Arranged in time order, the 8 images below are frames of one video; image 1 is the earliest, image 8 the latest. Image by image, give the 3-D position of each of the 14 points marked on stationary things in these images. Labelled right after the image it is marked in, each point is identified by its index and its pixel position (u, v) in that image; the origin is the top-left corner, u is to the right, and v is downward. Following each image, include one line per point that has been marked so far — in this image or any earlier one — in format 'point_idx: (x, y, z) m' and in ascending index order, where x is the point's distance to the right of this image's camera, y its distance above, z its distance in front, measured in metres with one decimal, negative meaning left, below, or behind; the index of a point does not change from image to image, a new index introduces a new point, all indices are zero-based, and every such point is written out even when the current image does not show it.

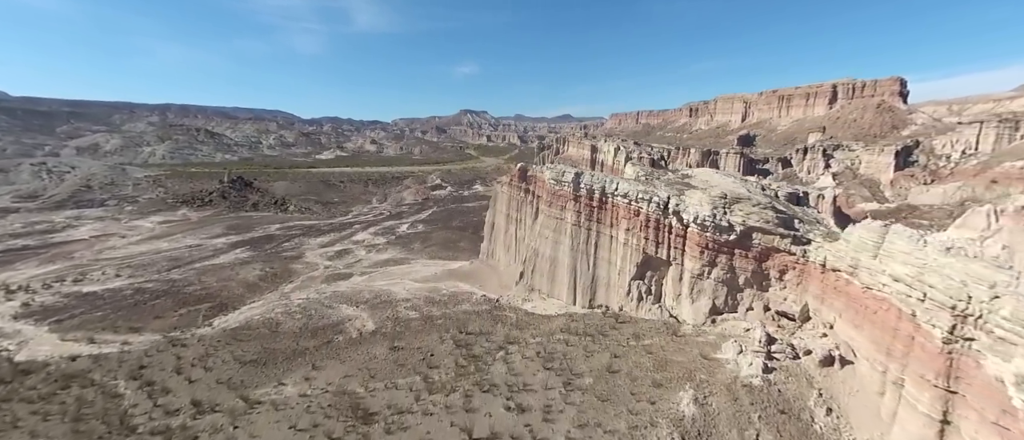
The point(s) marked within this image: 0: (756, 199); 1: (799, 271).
0: (+11.4, +1.0, +18.3) m
1: (+11.7, -2.0, +16.3) m
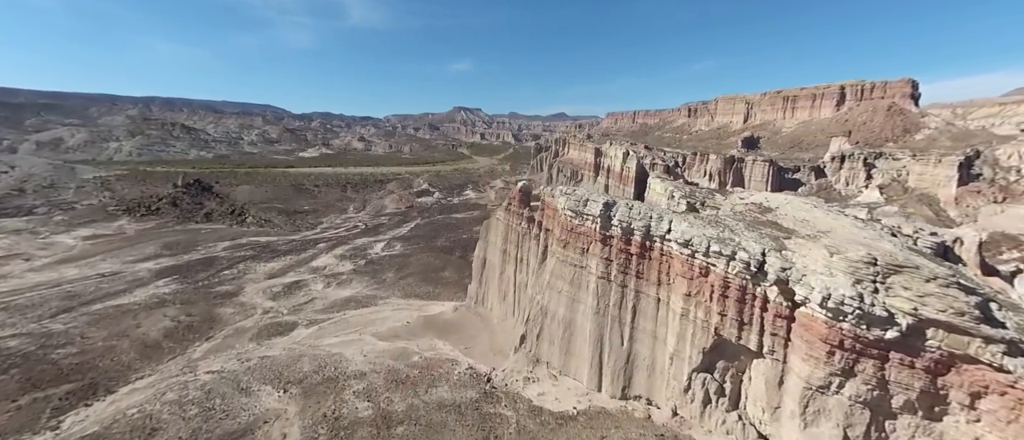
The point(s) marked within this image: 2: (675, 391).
0: (+11.5, -1.2, +11.0) m
1: (+11.7, -4.2, +9.0) m
2: (+6.0, -6.4, +14.5) m
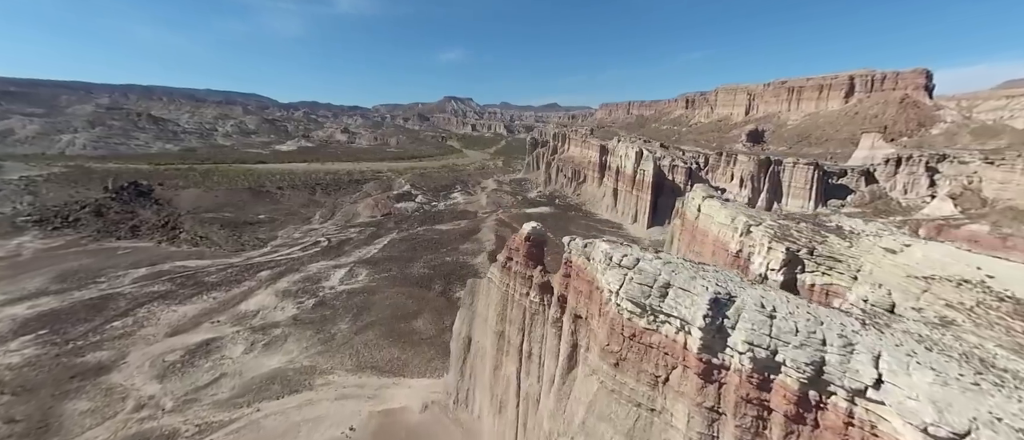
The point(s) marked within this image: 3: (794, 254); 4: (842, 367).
0: (+11.7, -3.5, +2.9) m
1: (+12.0, -6.6, +1.0) m
2: (+6.2, -8.6, +6.5) m
3: (+10.2, -1.2, +14.3) m
4: (+5.5, -2.4, +6.6) m
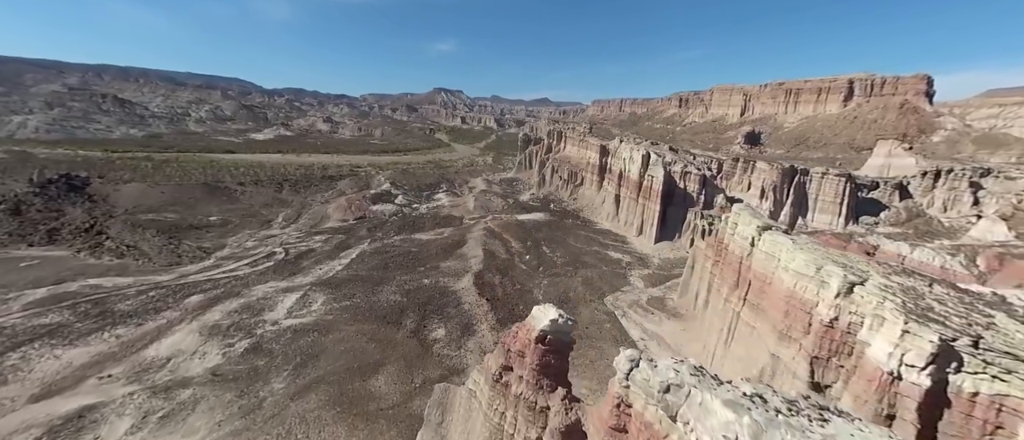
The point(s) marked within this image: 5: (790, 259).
0: (+11.9, -5.4, -2.2) m
1: (+12.2, -8.5, -4.0) m
2: (+6.2, -10.3, +1.3) m
3: (+10.2, -2.9, +9.1) m
4: (+5.7, -4.1, +1.3) m
5: (+9.9, -1.3, +13.9) m
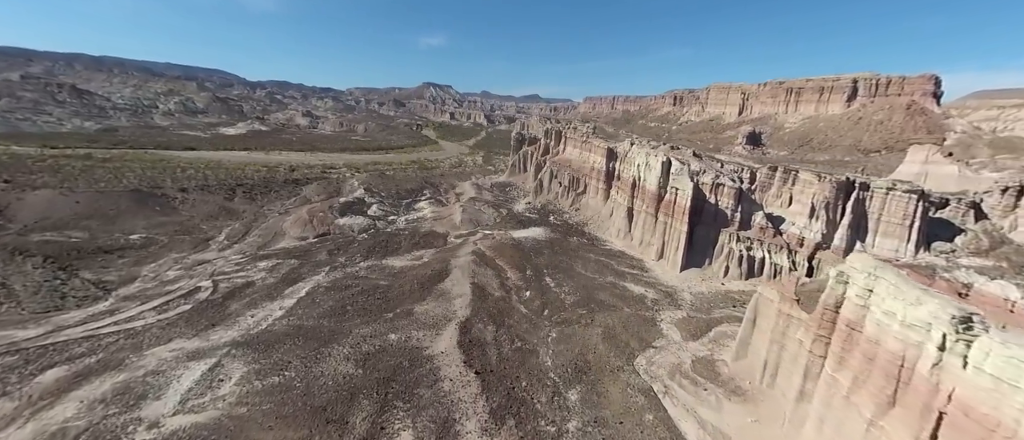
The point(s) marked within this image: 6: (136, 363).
0: (+12.6, -7.6, -9.1) m
1: (+12.9, -10.7, -10.9) m
2: (+6.8, -12.4, -5.7) m
3: (+10.5, -5.0, +2.1) m
4: (+6.2, -6.3, -5.8) m
5: (+10.1, -3.4, +6.9) m
6: (-17.8, -6.6, +18.6) m
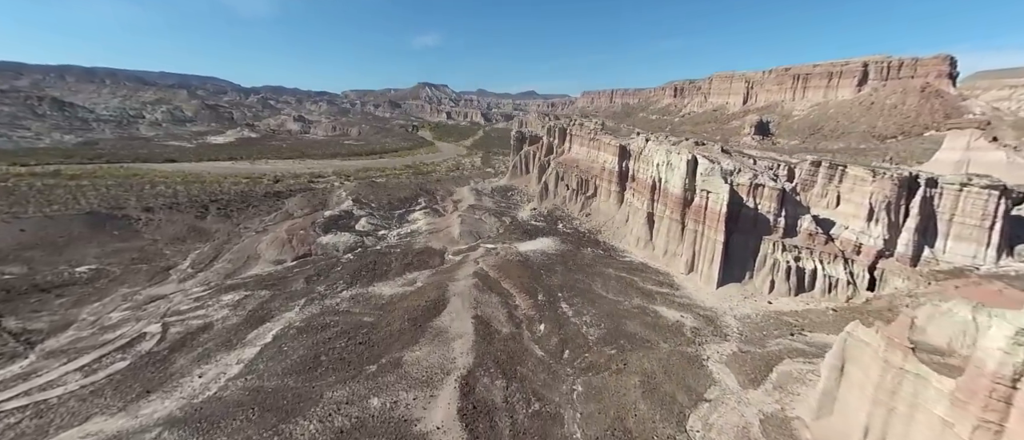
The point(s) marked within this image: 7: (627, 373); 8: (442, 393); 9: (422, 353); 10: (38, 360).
0: (+13.2, -8.5, -13.6) m
1: (+13.6, -11.6, -15.4) m
2: (+7.6, -13.5, -10.2) m
3: (+11.1, -5.9, -2.4) m
4: (+6.9, -7.3, -10.3) m
5: (+10.7, -4.2, +2.3) m
6: (-17.1, -8.3, +14.1) m
7: (+5.3, -7.1, +18.3) m
8: (-3.0, -7.3, +16.8) m
9: (-4.4, -6.5, +19.3) m
10: (-23.6, -6.8, +19.8) m
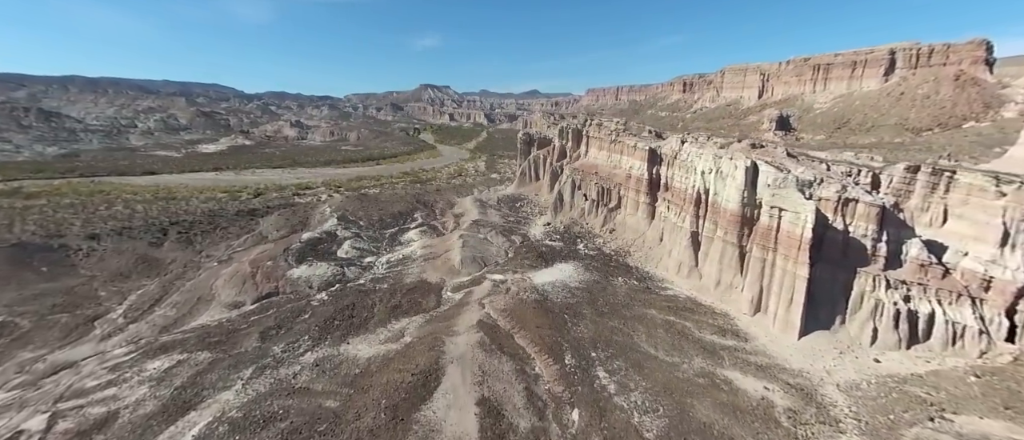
0: (+13.6, -10.0, -20.2) m
1: (+14.1, -13.1, -22.0) m
2: (+8.1, -15.1, -16.8) m
3: (+11.6, -7.4, -9.0) m
4: (+7.3, -9.0, -16.9) m
5: (+11.2, -5.8, -4.2) m
6: (-16.3, -10.4, +7.9) m
7: (+6.1, -8.8, +11.8) m
8: (-2.2, -9.1, +10.4) m
9: (-3.6, -8.3, +12.9) m
10: (-22.8, -9.0, +13.6) m
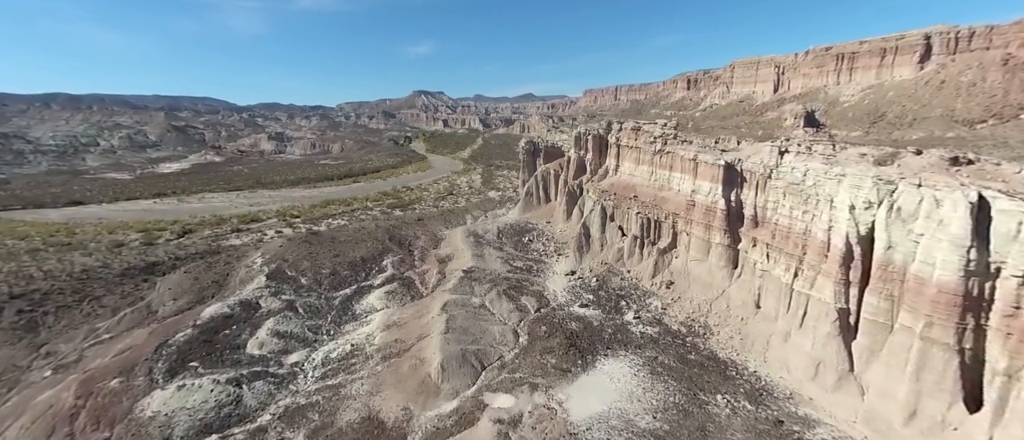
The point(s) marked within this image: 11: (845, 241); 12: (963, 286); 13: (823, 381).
0: (+14.6, -12.3, -32.2) m
1: (+15.2, -15.4, -34.0) m
2: (+9.3, -17.7, -28.8) m
3: (+12.5, -9.9, -20.9) m
4: (+8.3, -11.6, -28.8) m
5: (+12.0, -8.4, -16.1) m
6: (-15.3, -14.0, -4.1) m
7: (+7.0, -11.7, -0.2) m
8: (-1.3, -12.3, -1.6) m
9: (-2.7, -11.6, +0.9) m
10: (-21.8, -12.9, +1.6) m
11: (+13.9, -0.8, +16.5) m
12: (+14.9, -2.1, +13.0) m
13: (+12.8, -6.6, +16.3) m
